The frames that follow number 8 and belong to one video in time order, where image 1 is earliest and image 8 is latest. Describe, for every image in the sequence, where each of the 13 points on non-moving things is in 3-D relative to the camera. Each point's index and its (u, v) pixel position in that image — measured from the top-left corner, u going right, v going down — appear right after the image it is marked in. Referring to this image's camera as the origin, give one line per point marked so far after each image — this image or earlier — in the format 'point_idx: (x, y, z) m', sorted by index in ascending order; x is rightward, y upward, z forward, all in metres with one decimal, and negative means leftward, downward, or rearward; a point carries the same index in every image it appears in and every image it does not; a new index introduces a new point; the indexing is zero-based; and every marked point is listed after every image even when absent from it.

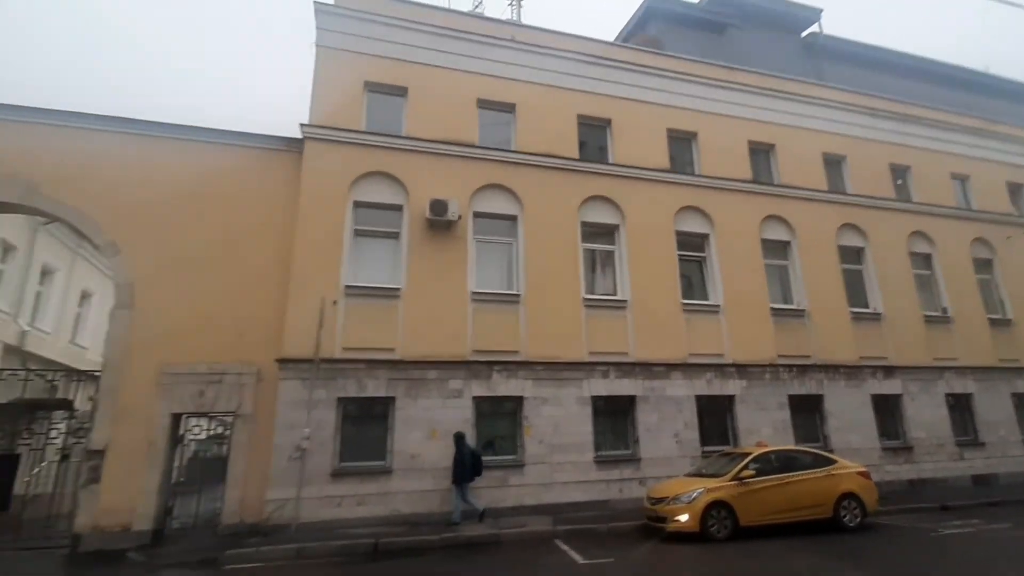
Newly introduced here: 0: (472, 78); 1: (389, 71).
0: (-1.0, +5.6, +13.6) m
1: (-3.0, +5.5, +13.0) m
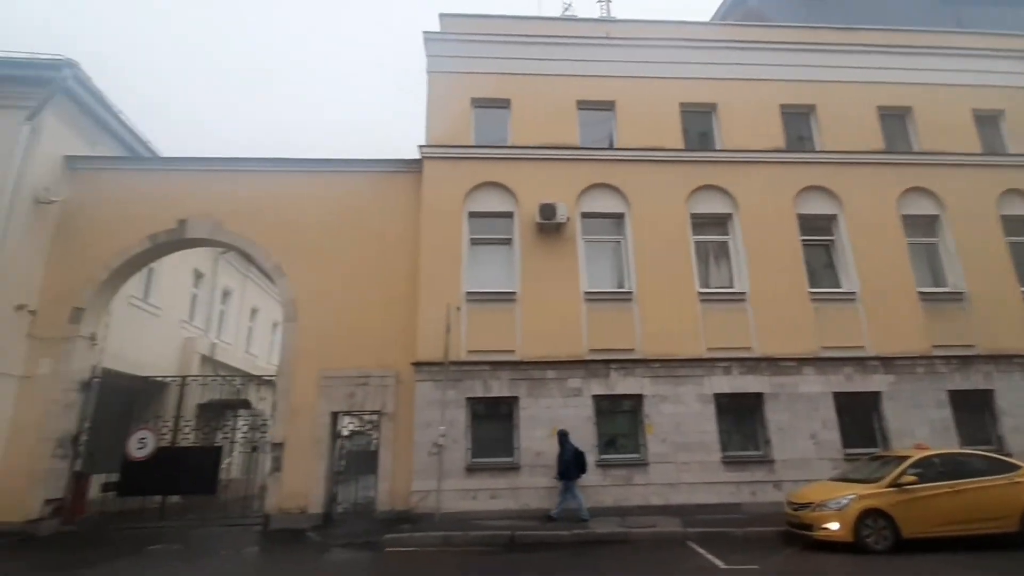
0: (+1.7, +5.6, +13.8) m
1: (-0.3, +5.4, +13.6) m
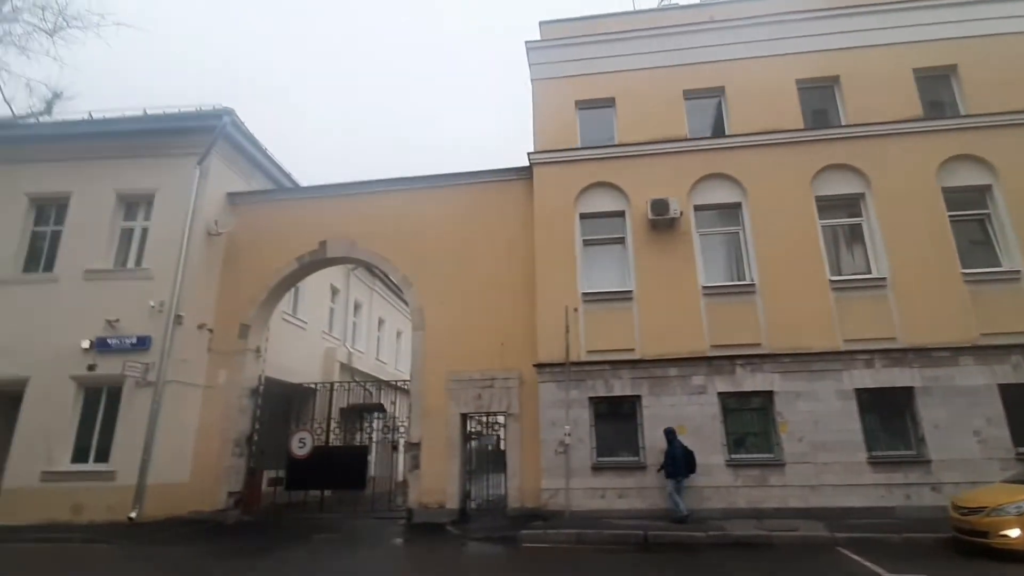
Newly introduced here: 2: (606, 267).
0: (+4.4, +5.7, +13.5) m
1: (+2.4, +5.4, +13.6) m
2: (+2.3, +0.5, +12.3) m
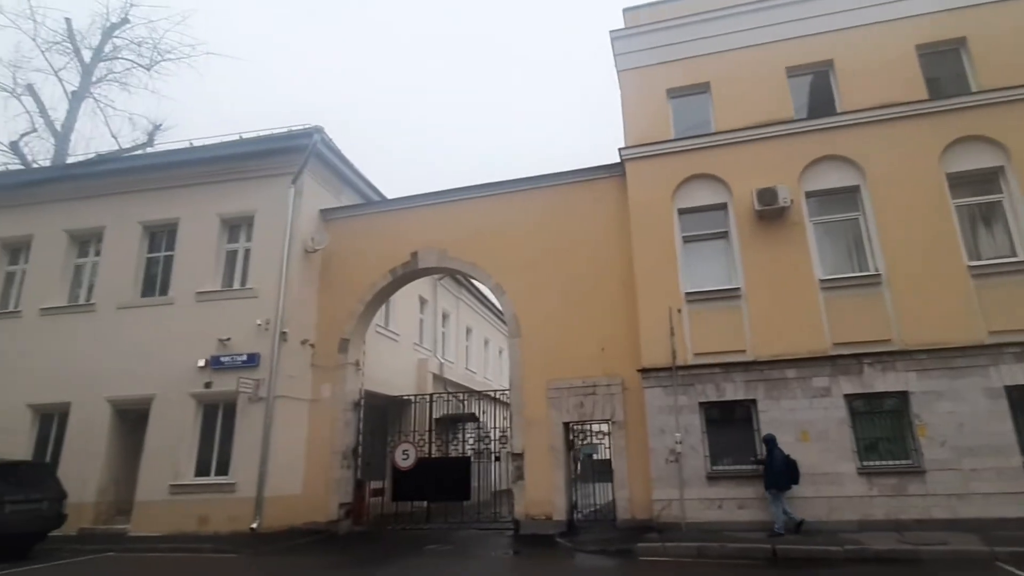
0: (+6.5, +5.8, +12.5) m
1: (+4.5, +5.4, +12.9) m
2: (+4.5, +0.5, +11.6) m
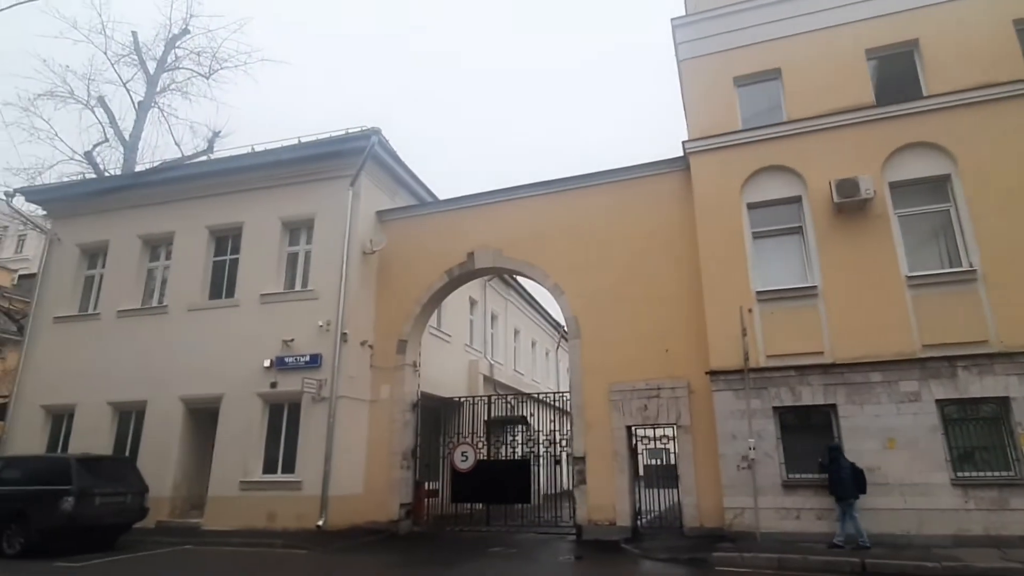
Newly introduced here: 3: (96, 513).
0: (+7.8, +5.9, +11.8) m
1: (+5.9, +5.5, +12.3) m
2: (+5.8, +0.6, +11.0) m
3: (-8.2, -4.6, +10.2) m
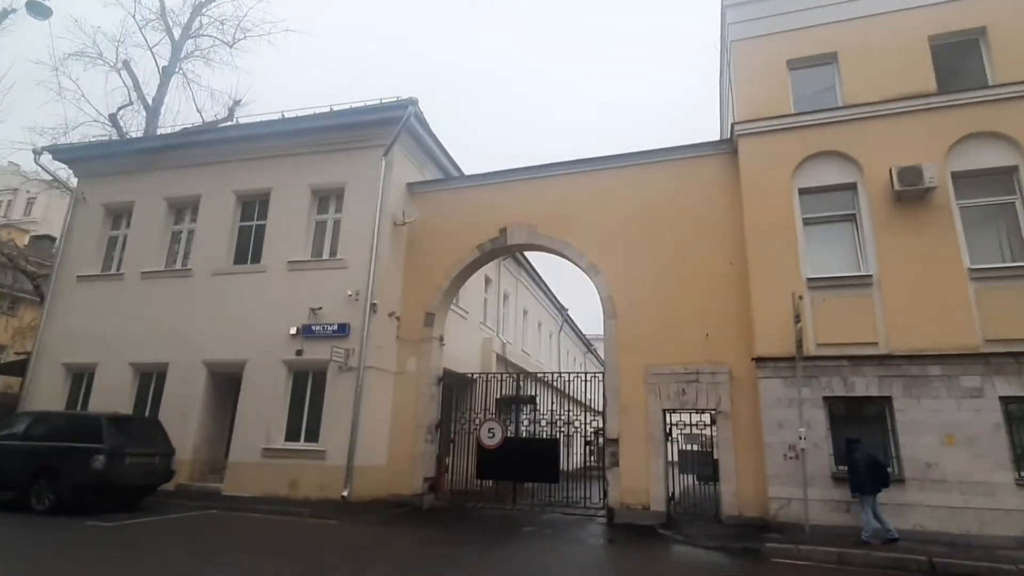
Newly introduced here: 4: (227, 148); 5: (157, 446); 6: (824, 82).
0: (+9.0, +6.0, +11.3) m
1: (+7.0, +5.7, +11.9) m
2: (+6.7, +0.8, +10.7) m
3: (-7.5, -3.6, +10.0) m
4: (-8.6, +4.2, +15.4) m
5: (-7.5, -3.3, +10.7) m
6: (+7.3, +4.8, +11.9) m
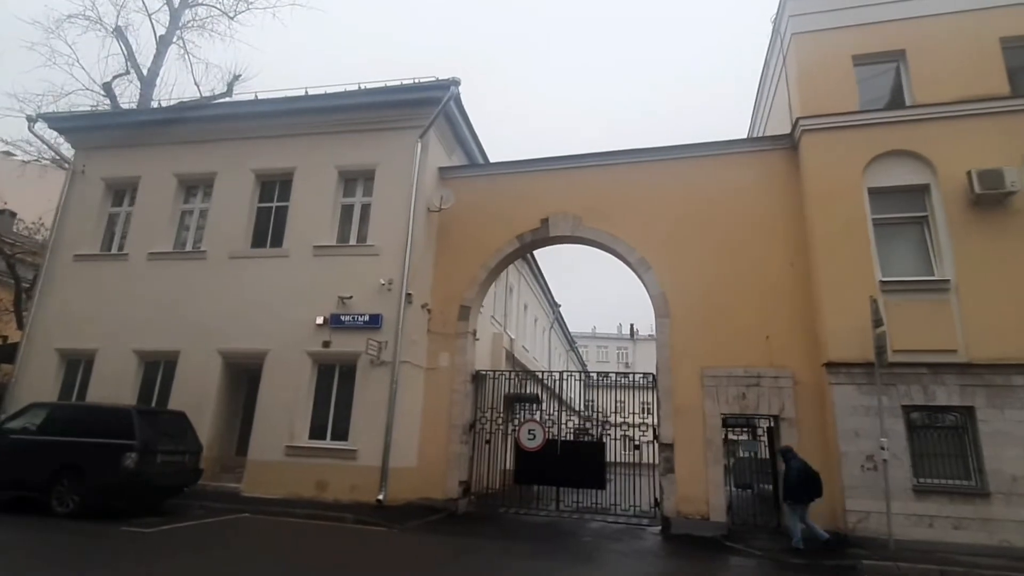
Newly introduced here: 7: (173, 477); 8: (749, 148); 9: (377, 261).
0: (+10.3, +5.9, +11.0) m
1: (+8.3, +5.6, +11.5) m
2: (+7.9, +0.7, +10.3) m
3: (-6.4, -3.3, +9.0) m
4: (-7.4, +4.7, +14.3) m
5: (-6.4, -3.0, +9.8) m
6: (+8.5, +4.7, +11.5) m
7: (-6.4, -3.4, +9.3) m
8: (+5.6, +3.3, +11.8) m
9: (-3.3, +0.7, +12.6) m
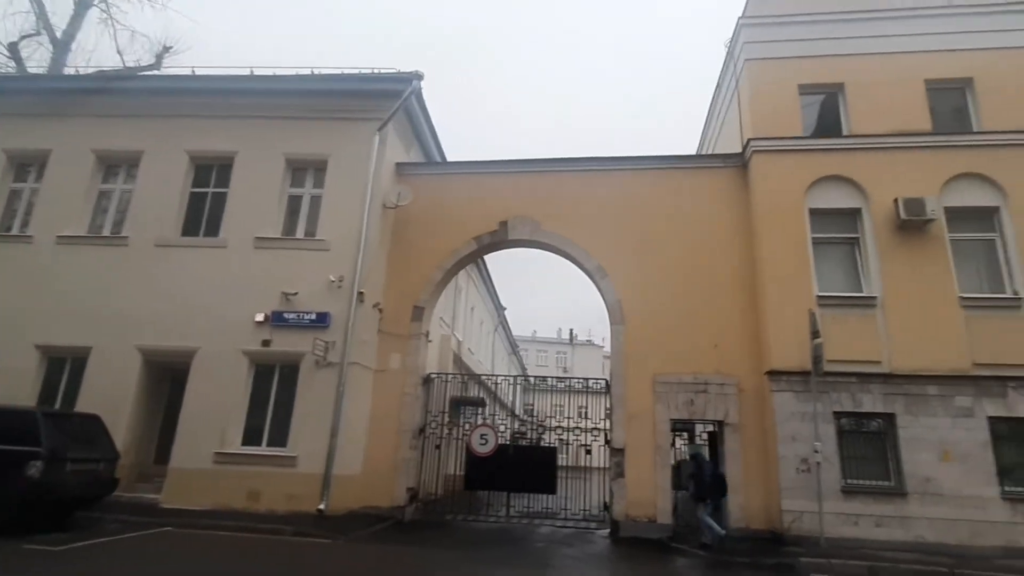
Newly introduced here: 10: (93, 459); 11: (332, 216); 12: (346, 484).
0: (+9.6, +5.5, +12.2) m
1: (+7.5, +5.3, +12.4) m
2: (+7.1, +0.4, +11.1) m
3: (-7.1, -3.1, +8.0) m
4: (-8.5, +4.9, +13.2) m
5: (-7.2, -2.8, +8.7) m
6: (+7.7, +4.3, +12.4) m
7: (-7.1, -3.2, +8.3) m
8: (+4.6, +3.0, +12.3) m
9: (-4.3, +0.8, +12.0) m
10: (-7.1, -2.9, +8.5) m
11: (-4.3, +1.7, +12.2) m
12: (-3.7, -4.2, +11.1) m
